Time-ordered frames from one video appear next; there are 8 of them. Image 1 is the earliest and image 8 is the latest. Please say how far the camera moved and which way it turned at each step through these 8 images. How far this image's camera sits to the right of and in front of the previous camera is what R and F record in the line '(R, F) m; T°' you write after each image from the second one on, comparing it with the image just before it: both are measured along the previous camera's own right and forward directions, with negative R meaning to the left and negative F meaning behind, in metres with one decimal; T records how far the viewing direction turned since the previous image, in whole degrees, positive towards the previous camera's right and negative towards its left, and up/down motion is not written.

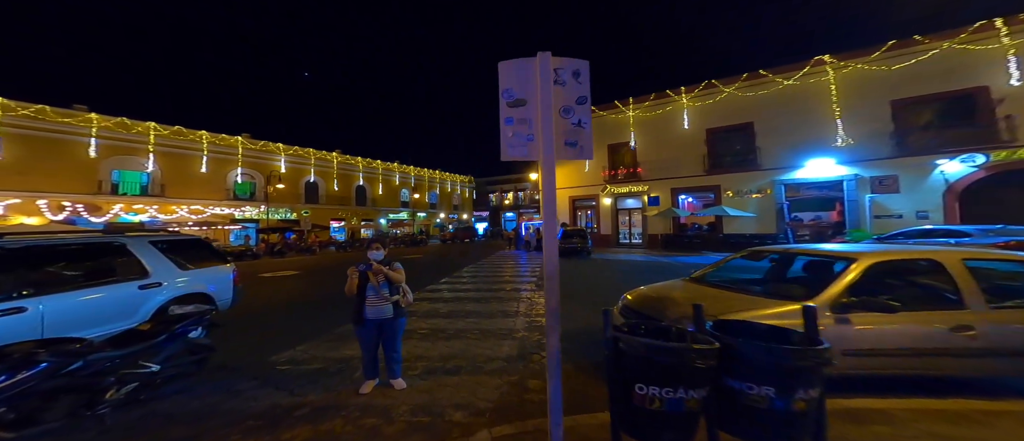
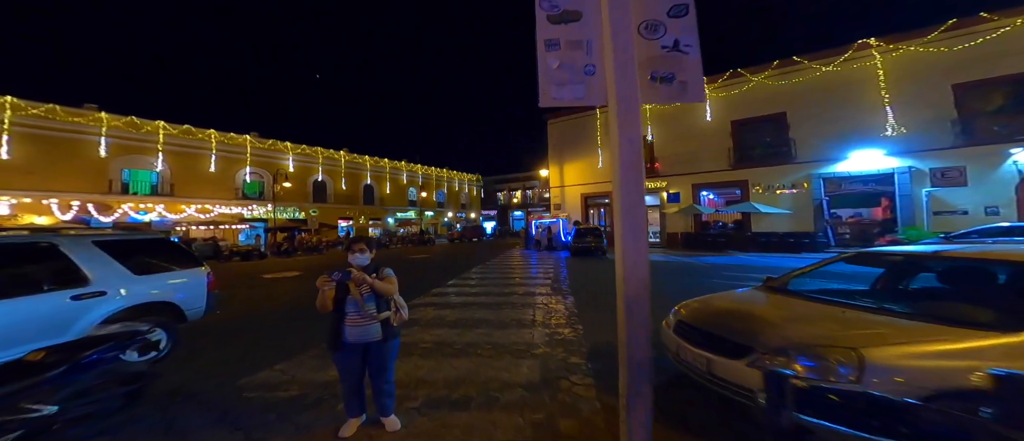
(-0.1, +0.9) m; -1°
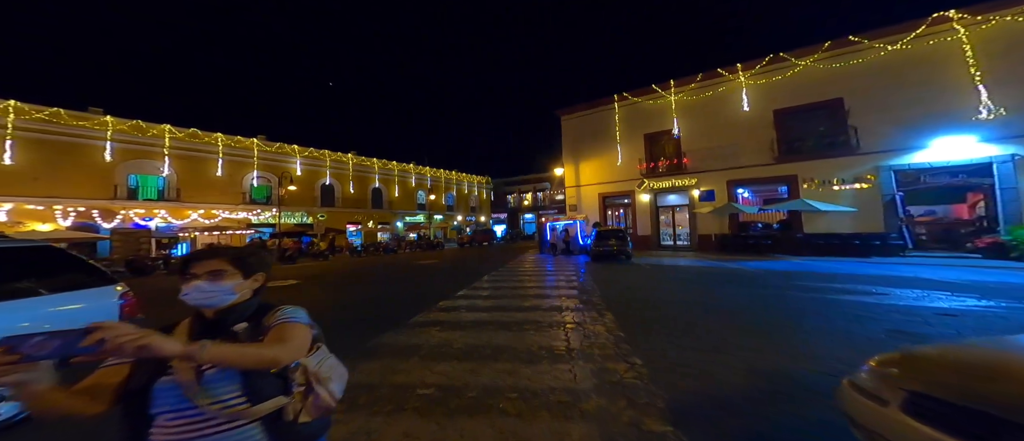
(-0.3, +1.4) m; -1°
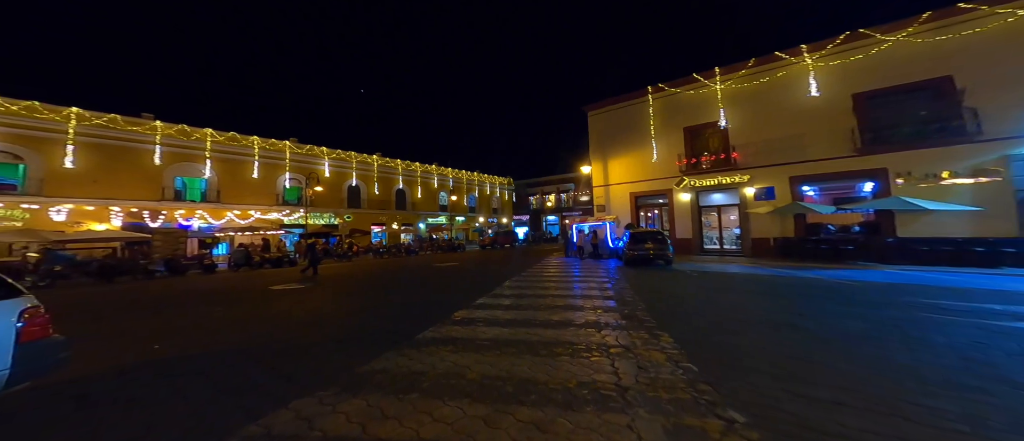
(0.0, +1.2) m; -5°
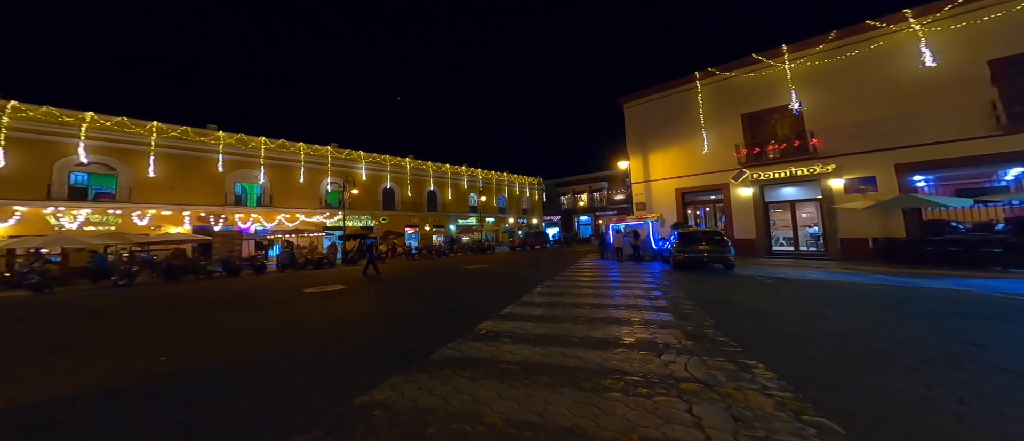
(0.0, +1.1) m; -7°
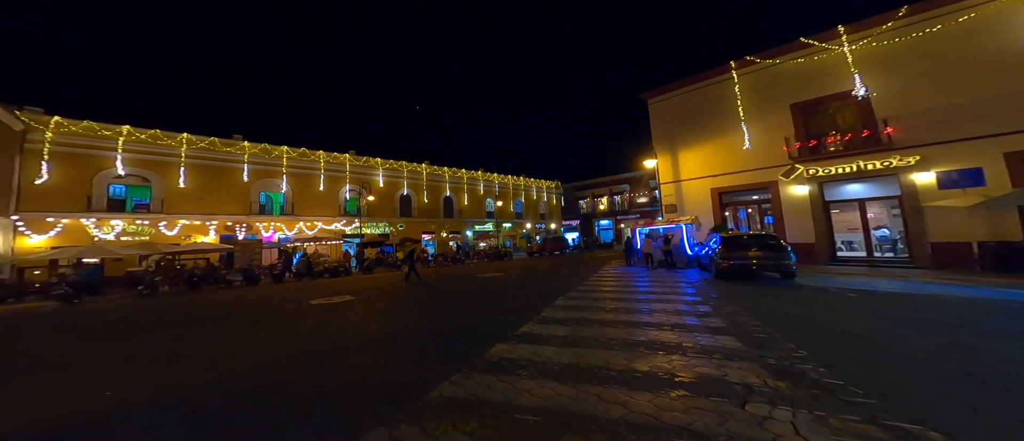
(-0.1, +1.2) m; -4°
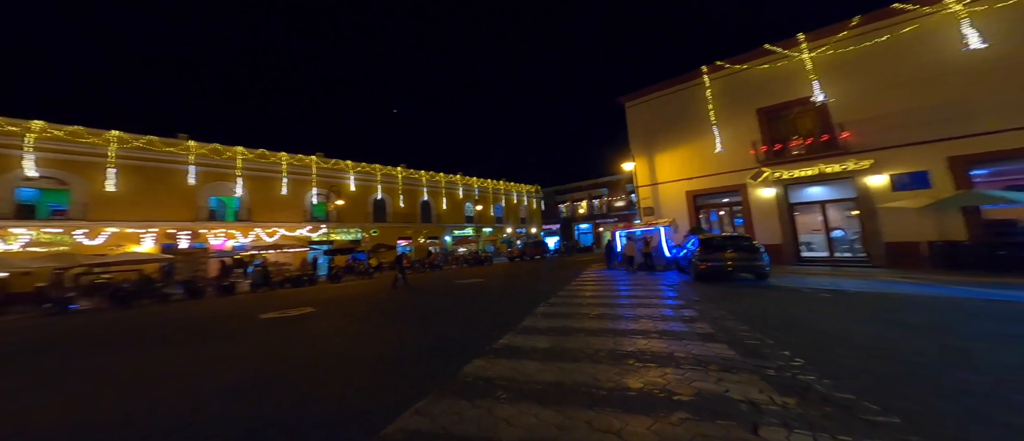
(-0.1, +0.6) m; +5°
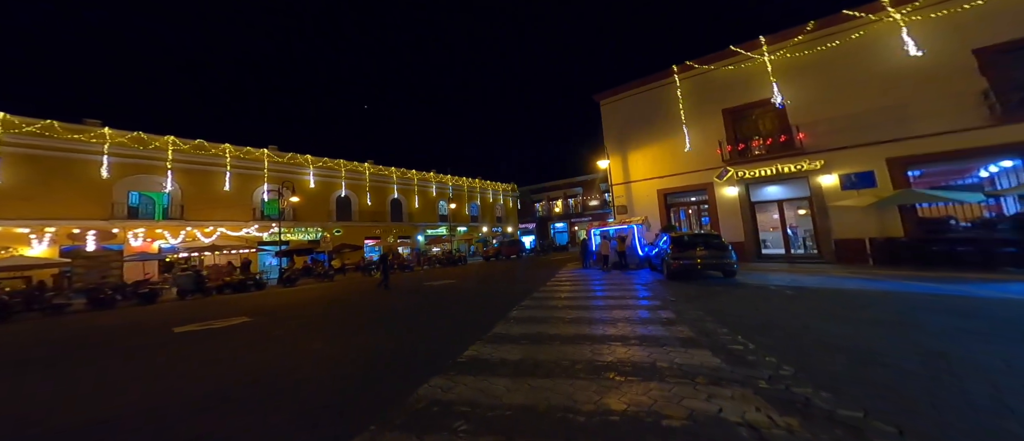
(0.0, +0.7) m; +6°
